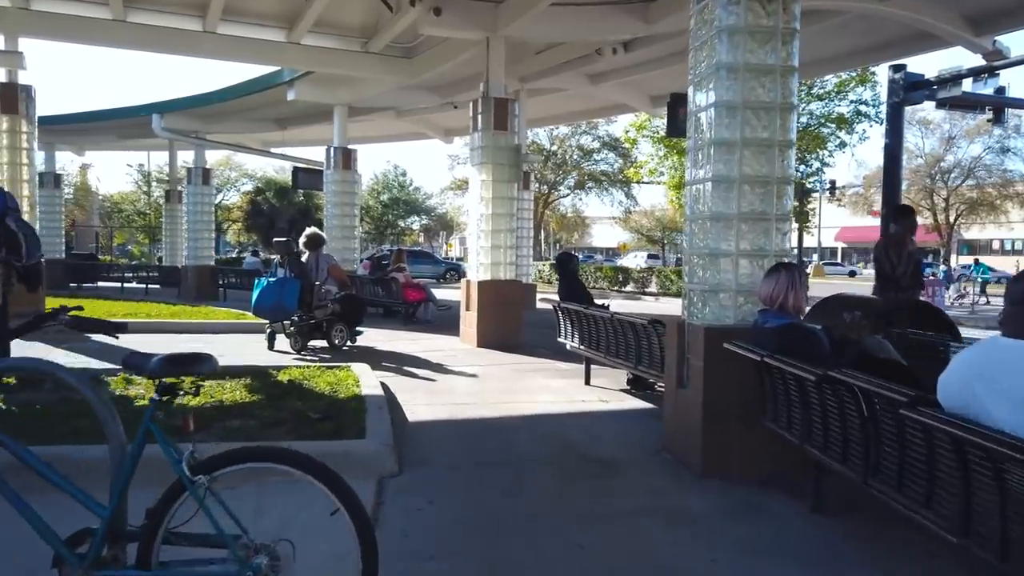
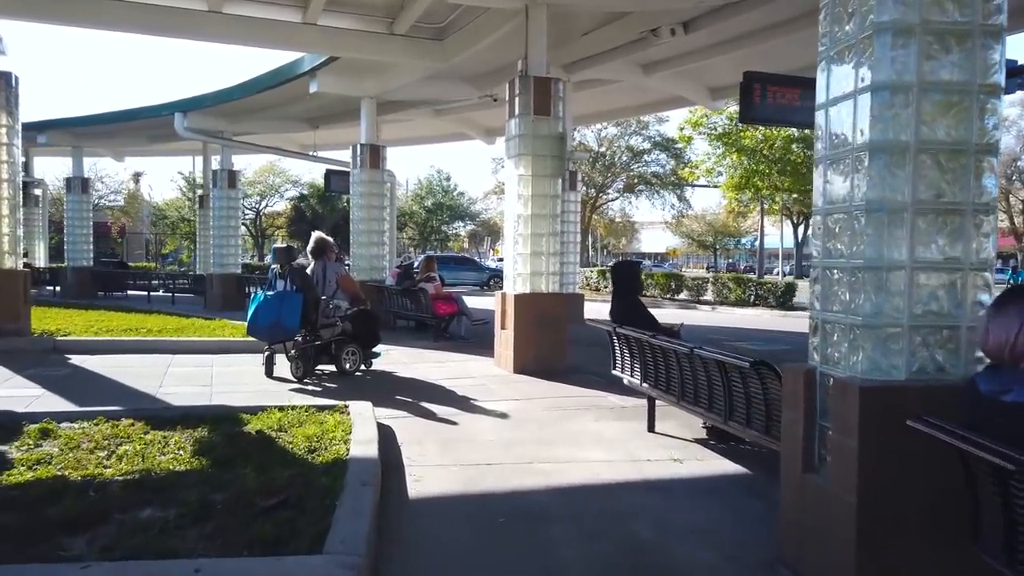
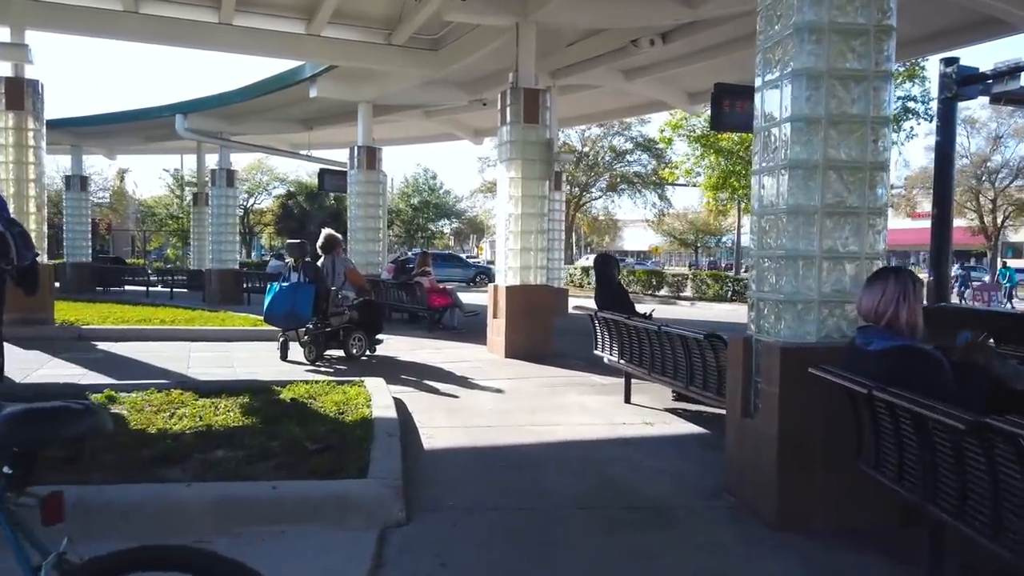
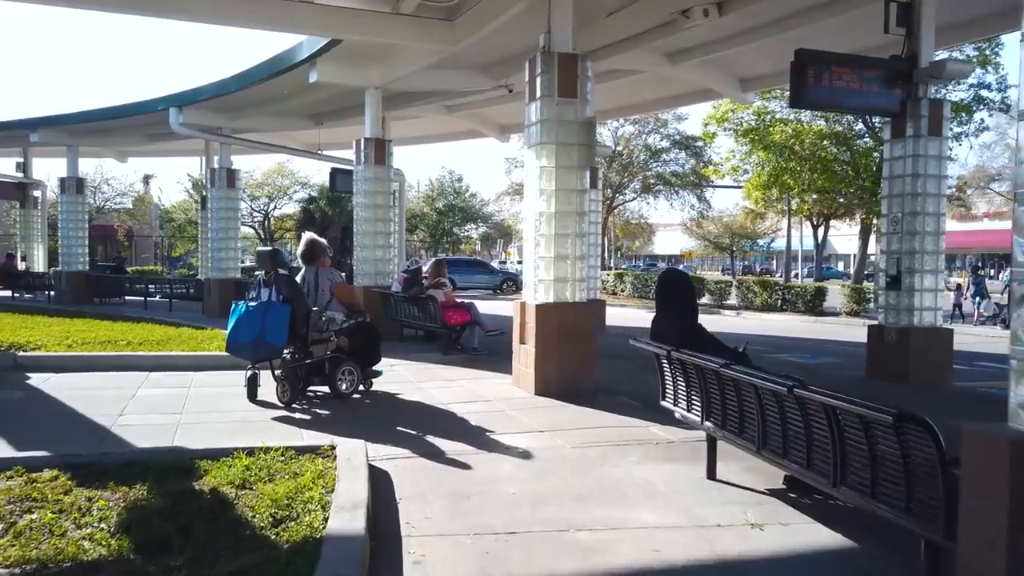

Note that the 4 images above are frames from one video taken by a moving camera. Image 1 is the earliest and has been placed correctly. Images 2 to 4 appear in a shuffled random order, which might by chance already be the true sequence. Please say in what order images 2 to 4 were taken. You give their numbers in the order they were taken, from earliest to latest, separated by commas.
3, 2, 4
